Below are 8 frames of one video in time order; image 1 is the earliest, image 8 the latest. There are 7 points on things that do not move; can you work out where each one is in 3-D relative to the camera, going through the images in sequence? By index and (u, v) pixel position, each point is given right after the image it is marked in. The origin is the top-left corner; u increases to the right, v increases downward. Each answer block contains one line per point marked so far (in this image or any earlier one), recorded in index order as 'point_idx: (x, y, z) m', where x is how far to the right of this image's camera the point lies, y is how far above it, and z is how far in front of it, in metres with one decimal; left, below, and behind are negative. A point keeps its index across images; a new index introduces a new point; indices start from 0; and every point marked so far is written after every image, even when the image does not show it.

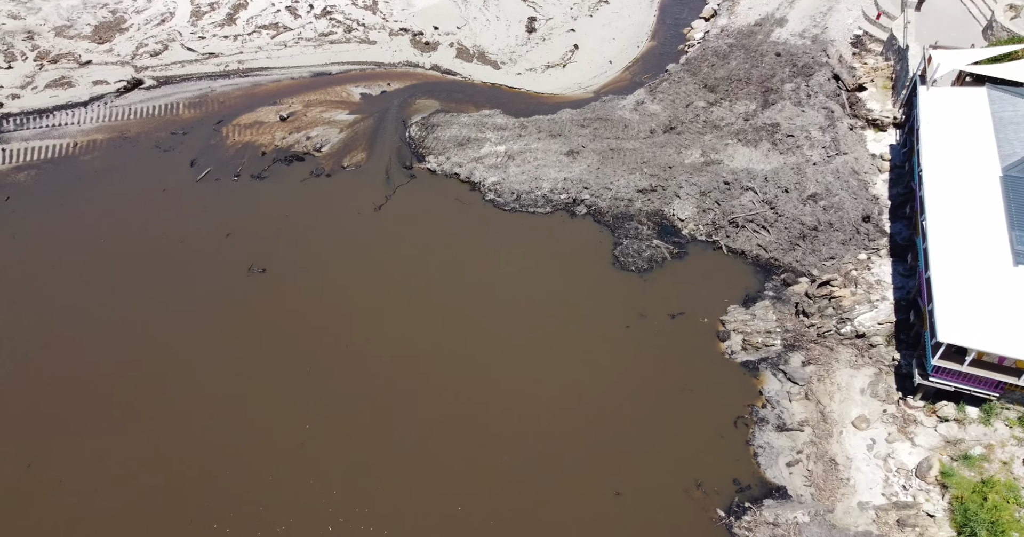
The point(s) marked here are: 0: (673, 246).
0: (+4.0, +0.4, +20.1) m
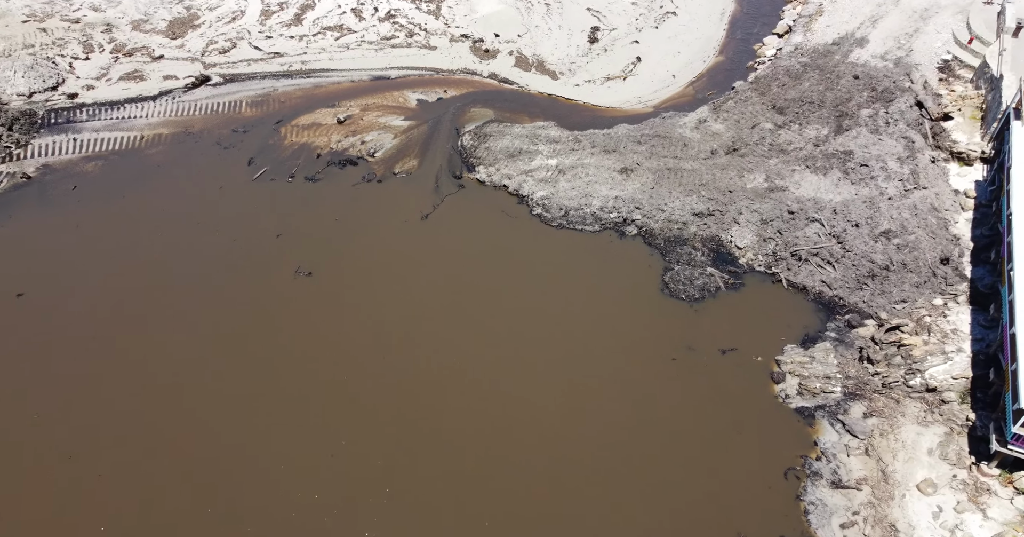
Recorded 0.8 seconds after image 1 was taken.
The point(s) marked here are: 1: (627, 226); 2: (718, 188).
0: (+5.2, -0.3, +19.0) m
1: (+2.8, +1.0, +19.9) m
2: (+5.3, +2.0, +20.0) m
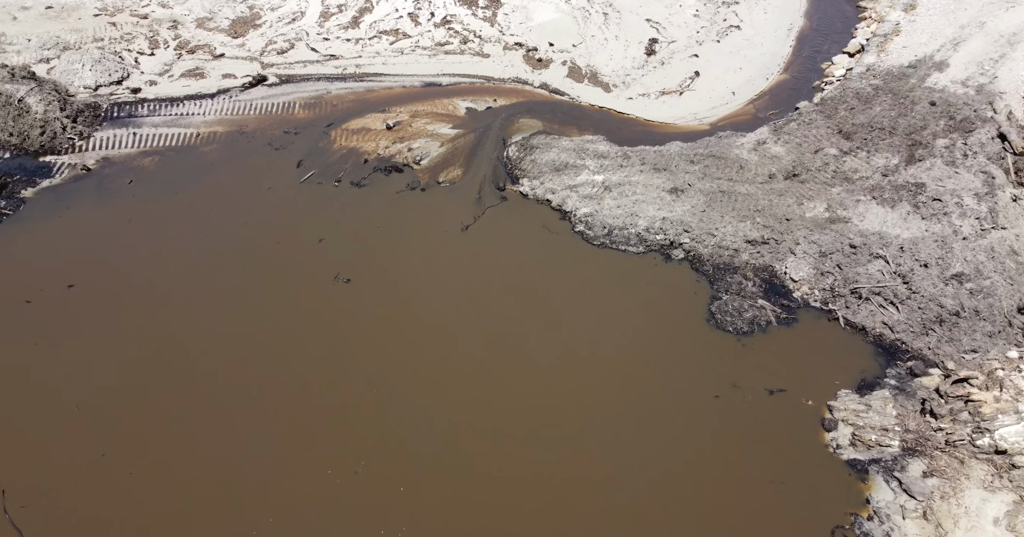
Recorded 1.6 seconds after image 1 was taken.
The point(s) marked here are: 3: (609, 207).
0: (+6.2, -1.0, +17.9) m
1: (+3.8, +0.4, +19.0) m
2: (+6.4, +1.2, +18.9) m
3: (+2.4, +1.5, +20.1) m
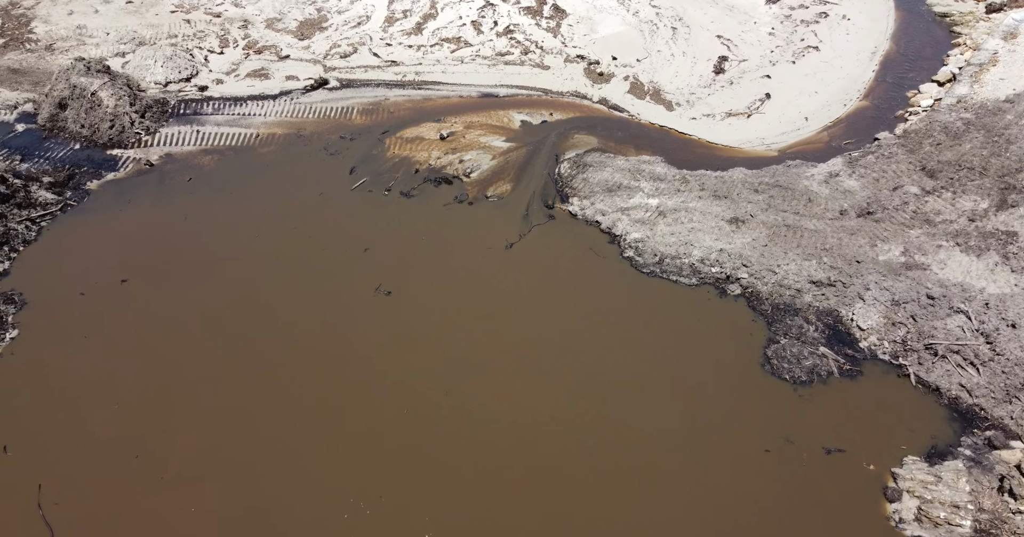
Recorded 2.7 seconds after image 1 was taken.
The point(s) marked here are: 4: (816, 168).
0: (+7.1, -1.9, +16.5) m
1: (+4.9, -0.3, +17.8) m
2: (+7.5, +0.3, +17.5) m
3: (+3.6, +0.8, +19.0) m
4: (+7.7, +2.5, +19.4) m
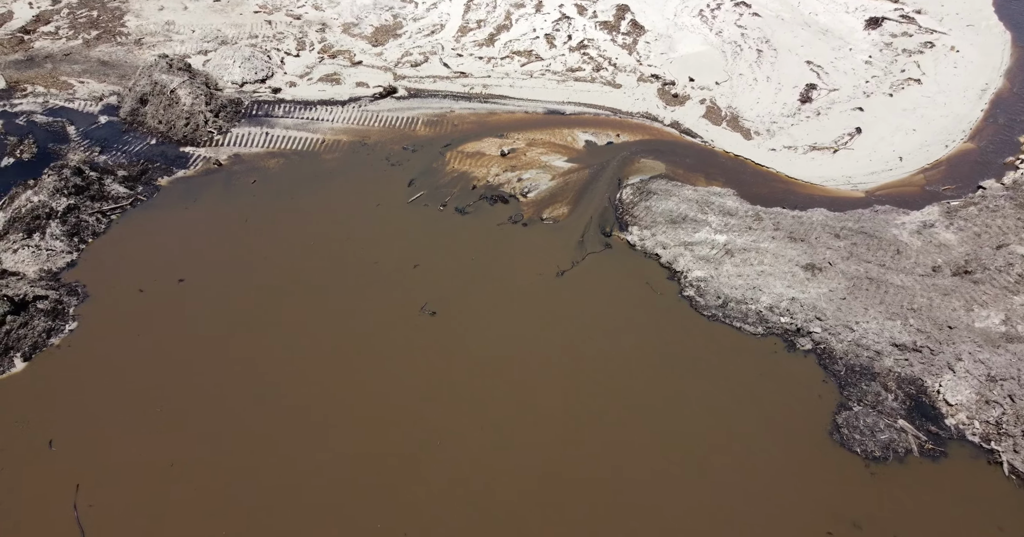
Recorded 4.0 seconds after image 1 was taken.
0: (+7.9, -3.0, +14.7) m
1: (+6.0, -1.3, +16.3) m
2: (+8.6, -0.8, +15.7) m
3: (+4.9, -0.1, +17.6) m
4: (+9.1, +1.3, +17.6) m
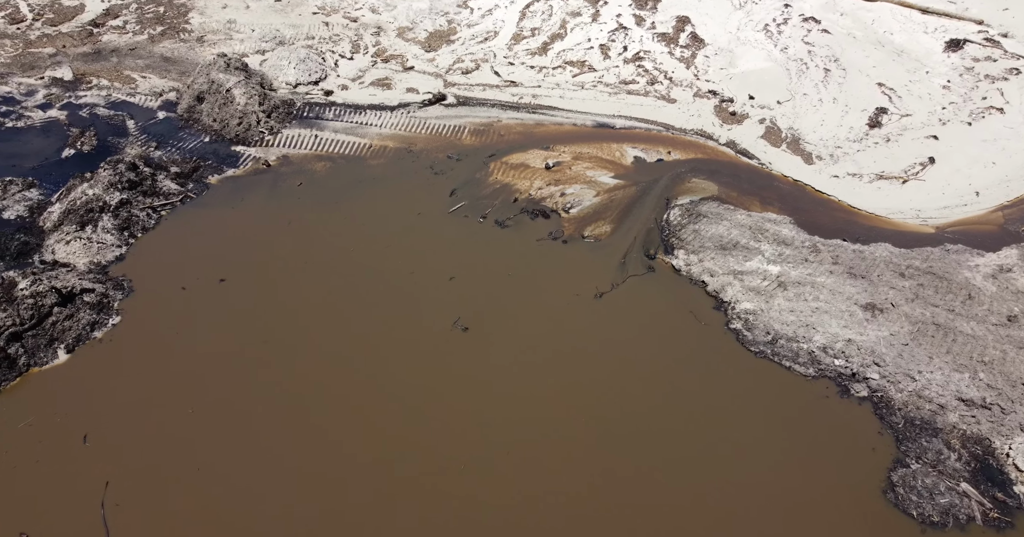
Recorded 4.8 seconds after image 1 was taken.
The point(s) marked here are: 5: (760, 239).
0: (+8.3, -3.7, +13.4) m
1: (+6.7, -2.0, +15.1) m
2: (+9.2, -1.7, +14.4) m
3: (+5.7, -0.8, +16.5) m
4: (+9.9, +0.4, +16.3) m
5: (+5.7, +0.8, +17.8) m
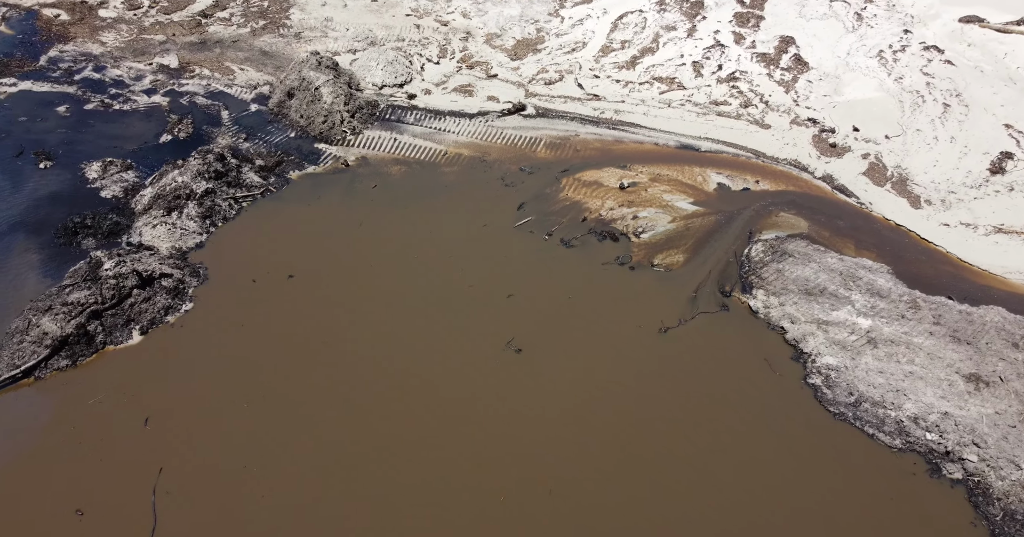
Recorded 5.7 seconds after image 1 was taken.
0: (+8.7, -4.9, +11.2) m
1: (+7.4, -3.1, +13.1) m
2: (+9.9, -2.9, +12.1) m
3: (+6.7, -1.8, +14.6) m
4: (+11.0, -0.9, +14.0) m
5: (+7.0, -0.3, +15.9) m
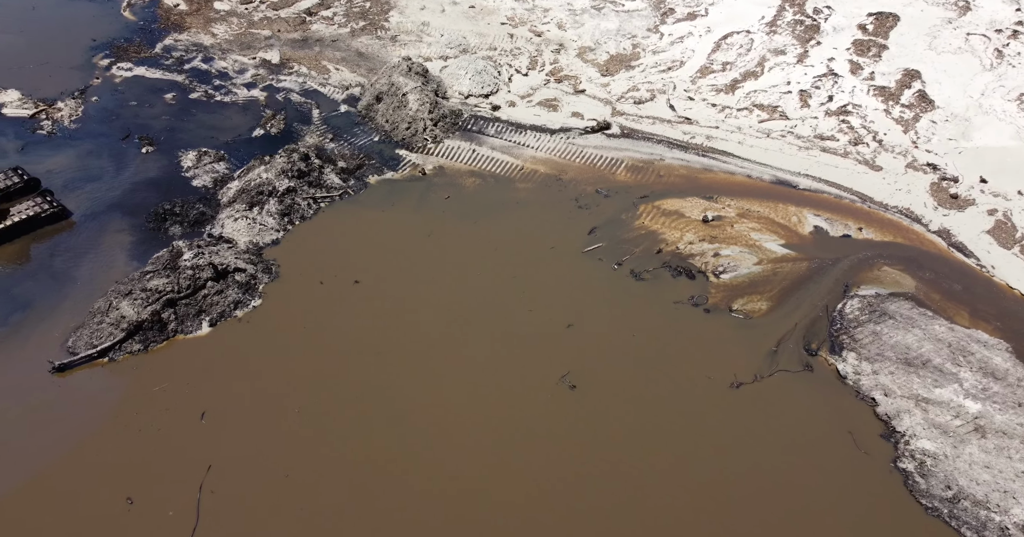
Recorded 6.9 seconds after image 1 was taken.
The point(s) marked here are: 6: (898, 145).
0: (+8.6, -6.1, +8.7) m
1: (+7.7, -4.2, +10.8) m
2: (+10.1, -4.3, +9.5) m
3: (+7.4, -2.9, +12.4) m
4: (+11.6, -2.5, +11.2) m
5: (+7.9, -1.5, +13.7) m
6: (+9.5, +2.9, +18.8) m
